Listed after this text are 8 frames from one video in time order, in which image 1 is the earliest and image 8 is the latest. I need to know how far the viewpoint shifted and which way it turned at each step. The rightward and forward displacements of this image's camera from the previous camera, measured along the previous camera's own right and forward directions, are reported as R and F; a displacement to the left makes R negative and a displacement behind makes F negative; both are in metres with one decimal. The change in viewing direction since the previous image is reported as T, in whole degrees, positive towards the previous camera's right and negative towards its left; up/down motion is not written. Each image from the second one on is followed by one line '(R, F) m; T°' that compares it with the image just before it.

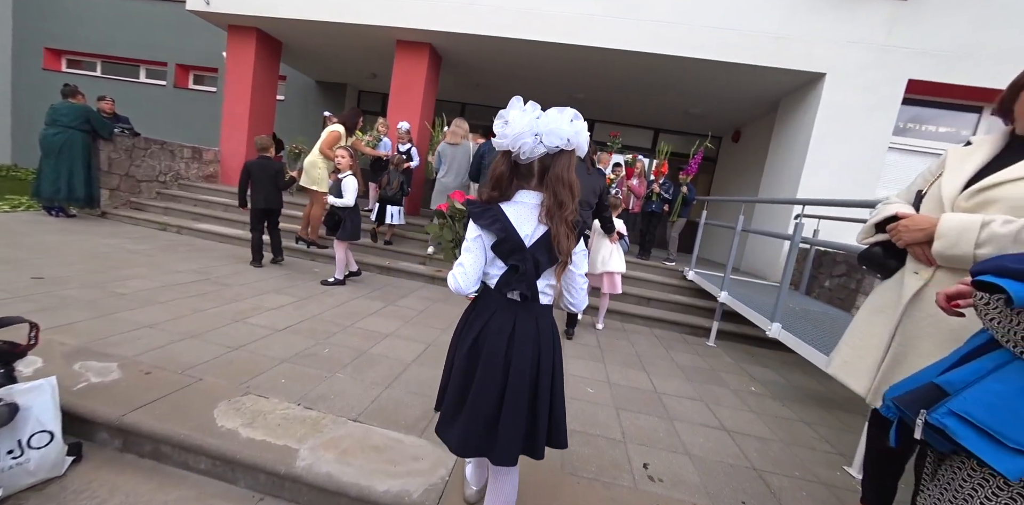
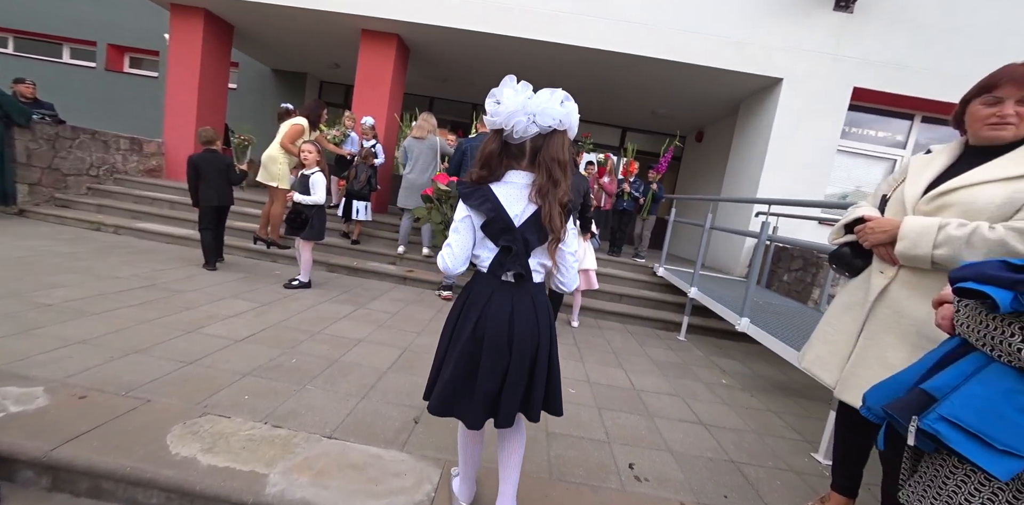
(-0.1, +0.1) m; +5°
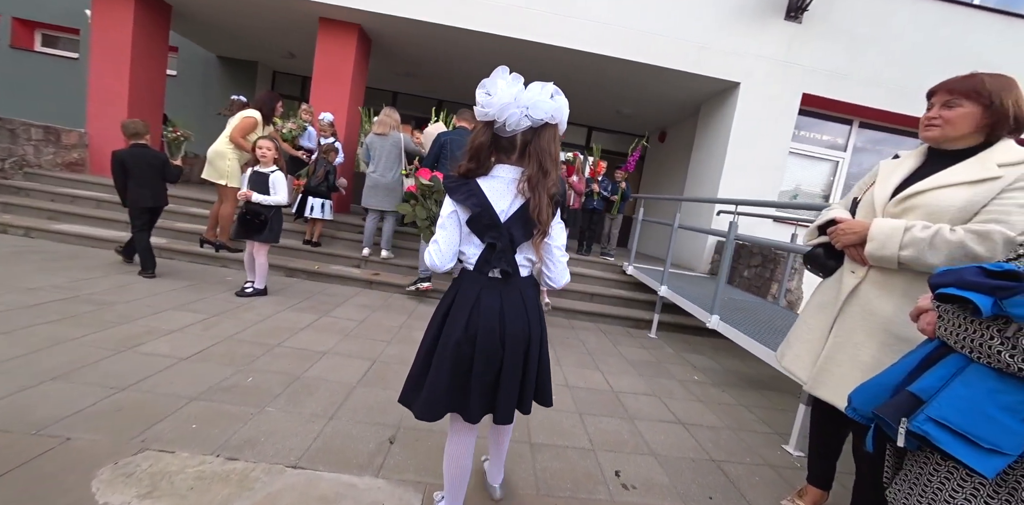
(-0.1, +0.1) m; +5°
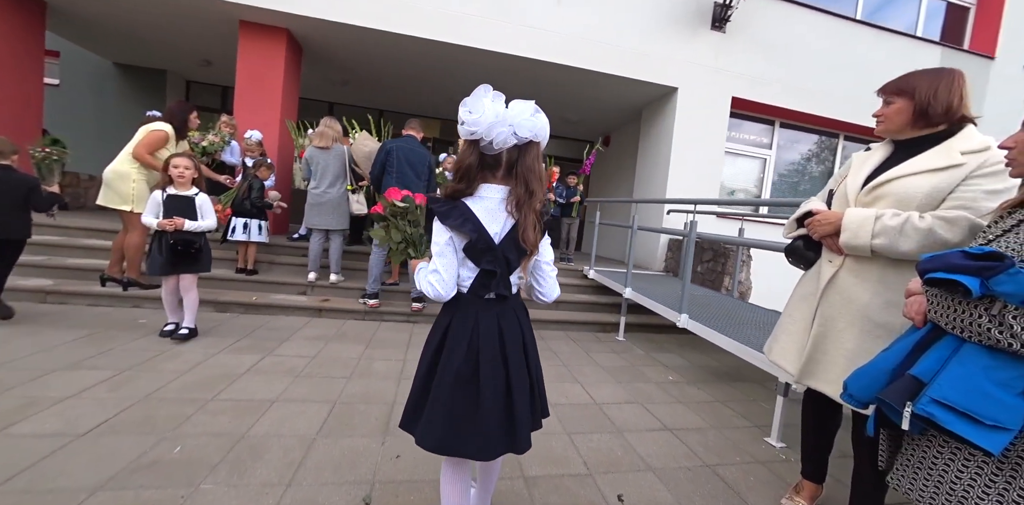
(-0.1, +0.2) m; +8°
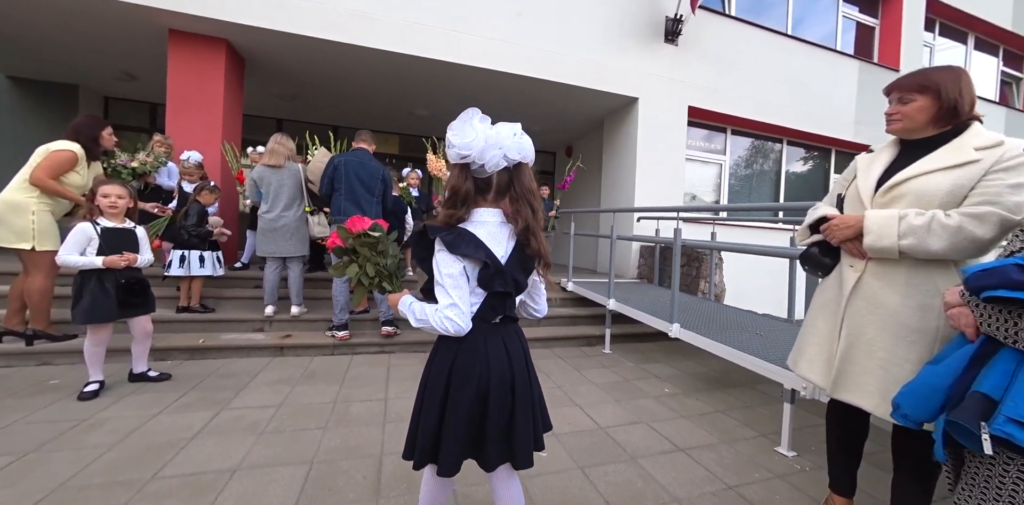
(-0.2, +0.2) m; +6°
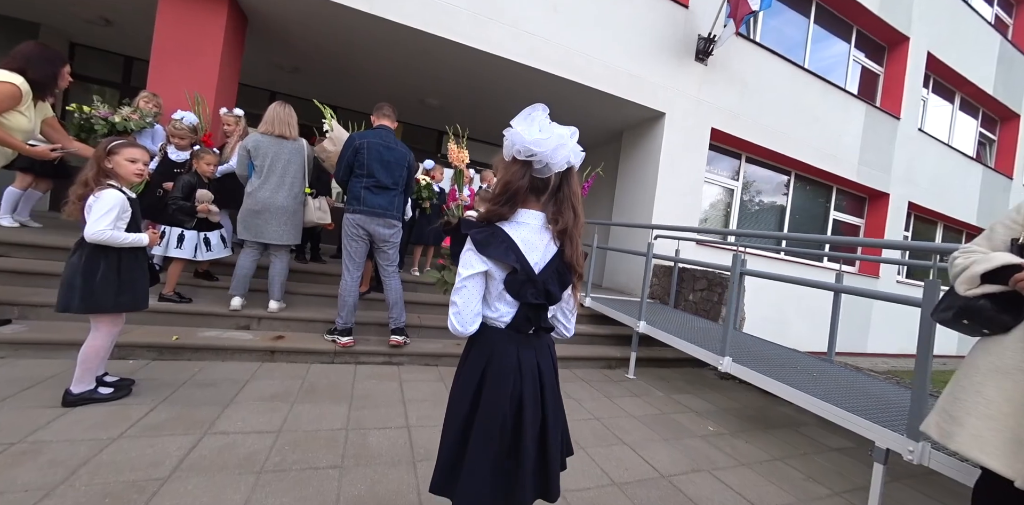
(-0.6, +0.4) m; +4°
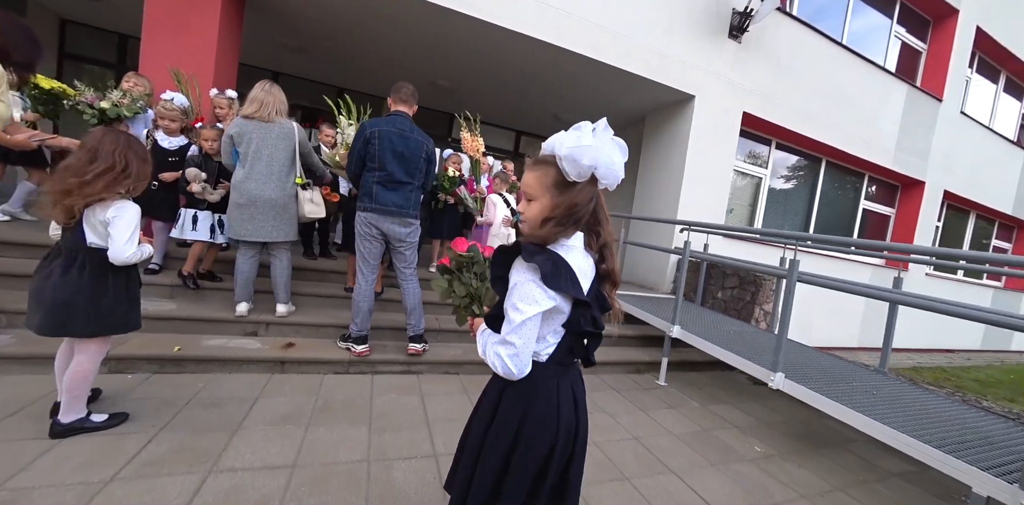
(-0.2, +0.3) m; -1°
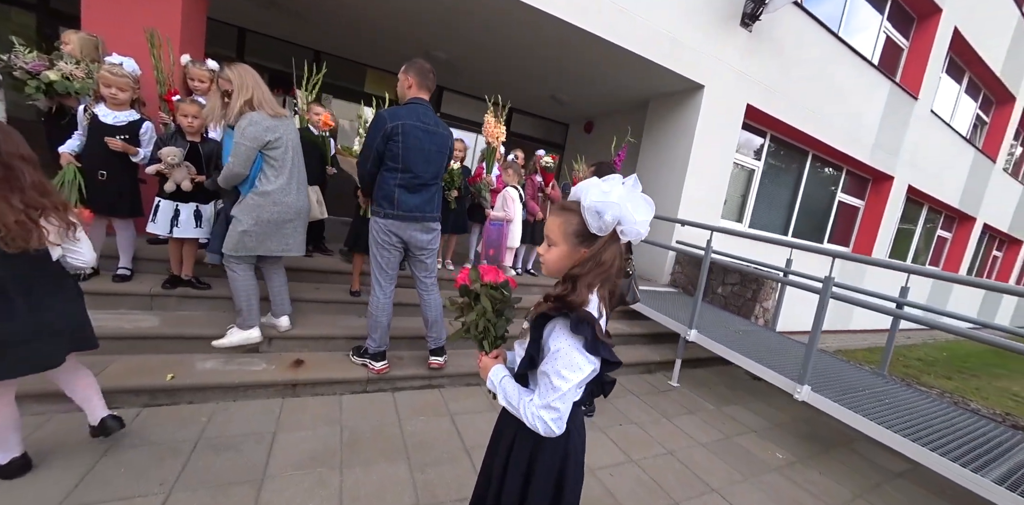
(-0.5, +0.3) m; +5°
